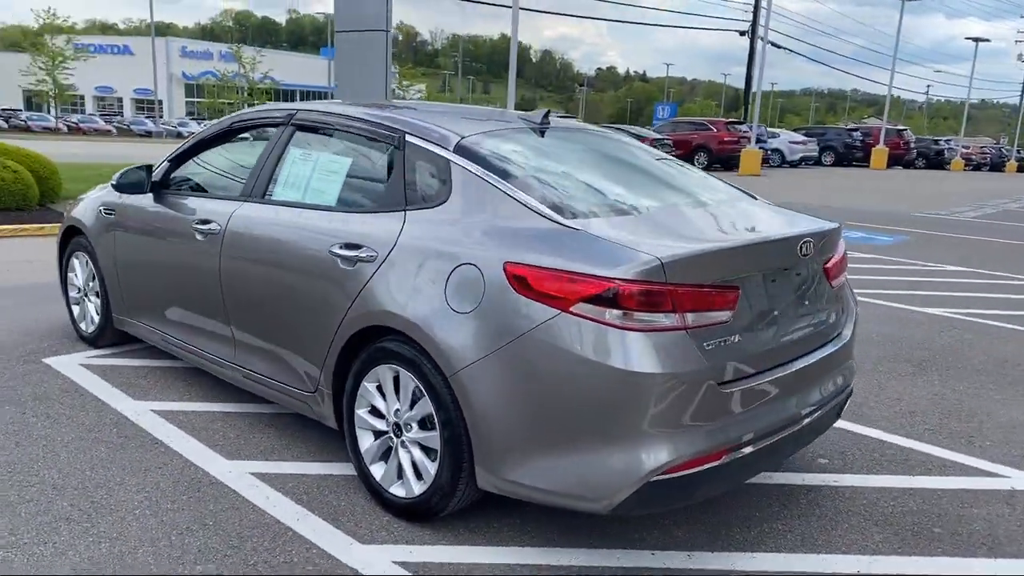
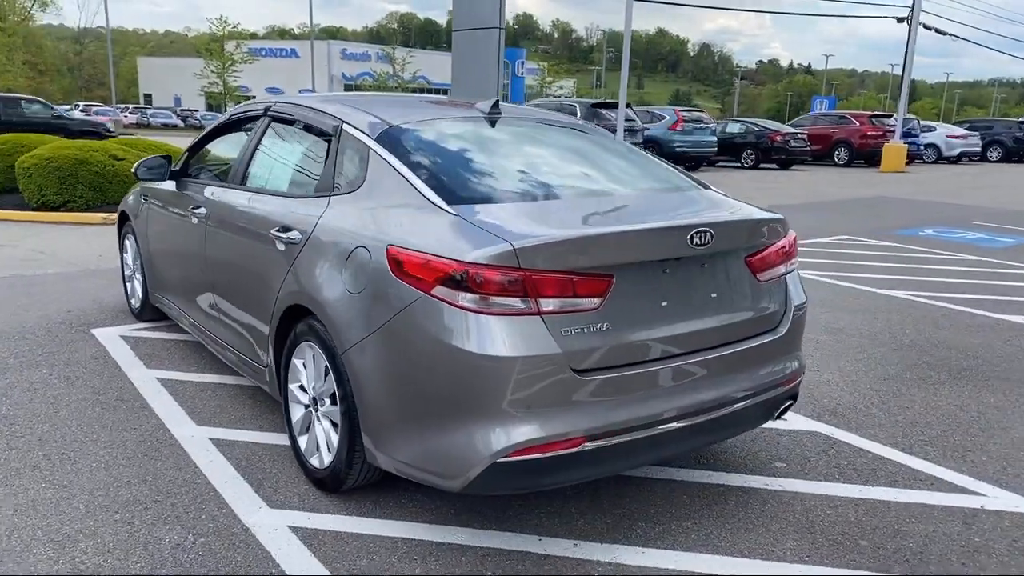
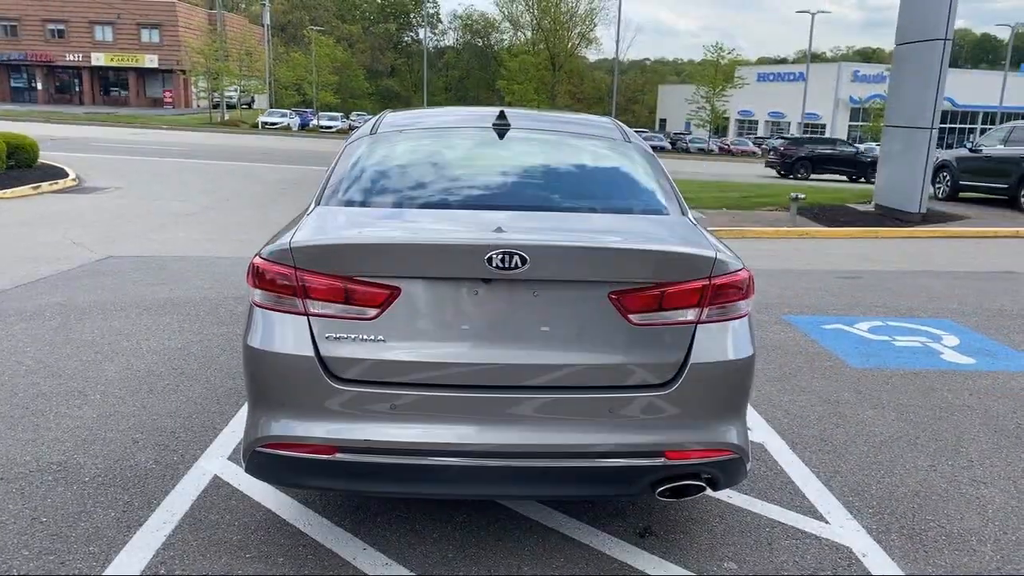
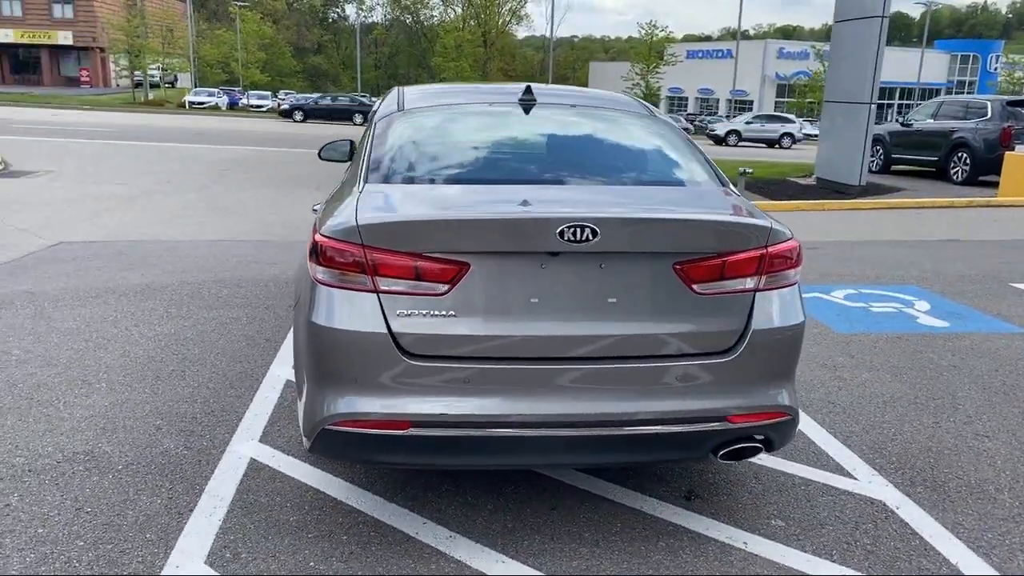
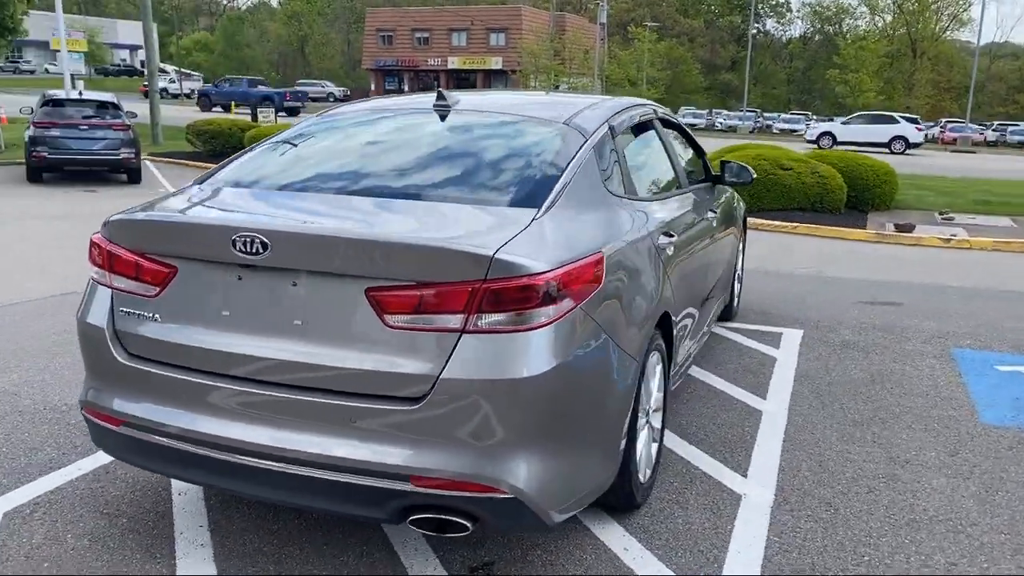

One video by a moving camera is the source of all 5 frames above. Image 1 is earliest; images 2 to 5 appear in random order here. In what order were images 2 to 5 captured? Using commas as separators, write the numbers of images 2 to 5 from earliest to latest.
2, 4, 3, 5
